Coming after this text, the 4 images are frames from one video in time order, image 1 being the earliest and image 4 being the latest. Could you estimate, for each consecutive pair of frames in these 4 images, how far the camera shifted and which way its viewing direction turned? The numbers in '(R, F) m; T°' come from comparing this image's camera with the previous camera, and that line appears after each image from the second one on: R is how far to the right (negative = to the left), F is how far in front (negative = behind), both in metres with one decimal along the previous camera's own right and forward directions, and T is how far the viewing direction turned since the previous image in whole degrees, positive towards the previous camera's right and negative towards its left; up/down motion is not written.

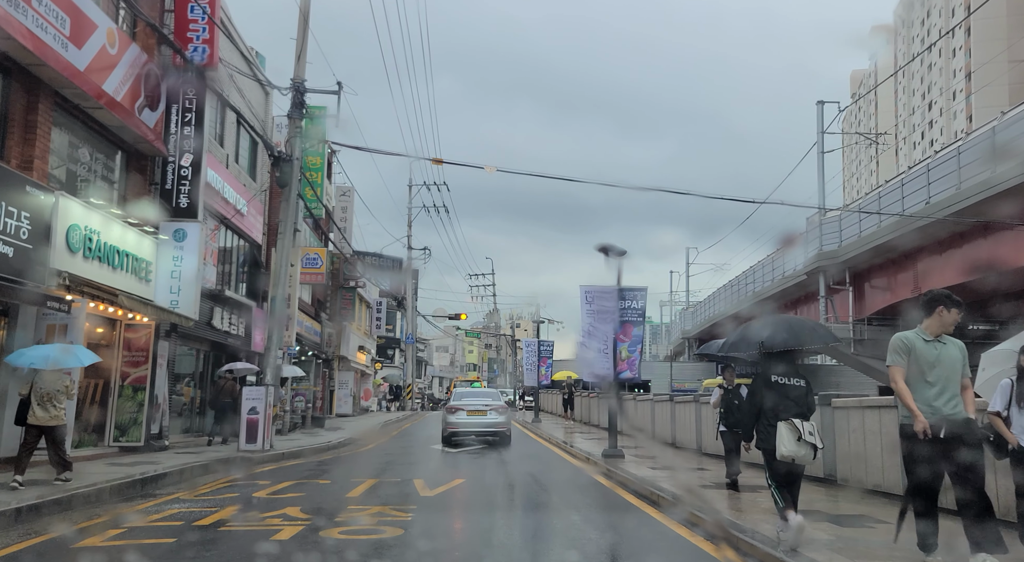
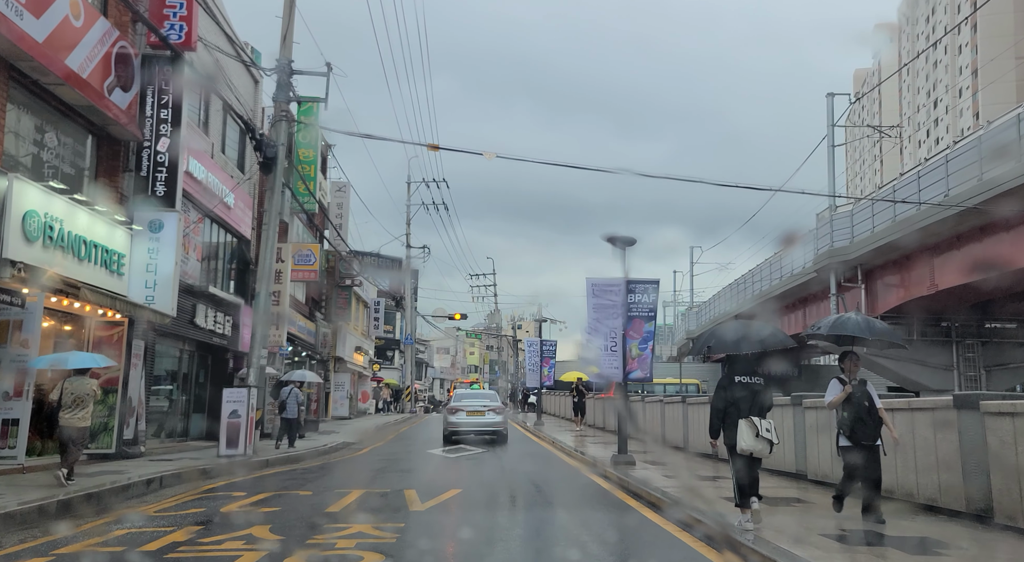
(0.0, +0.7) m; 0°
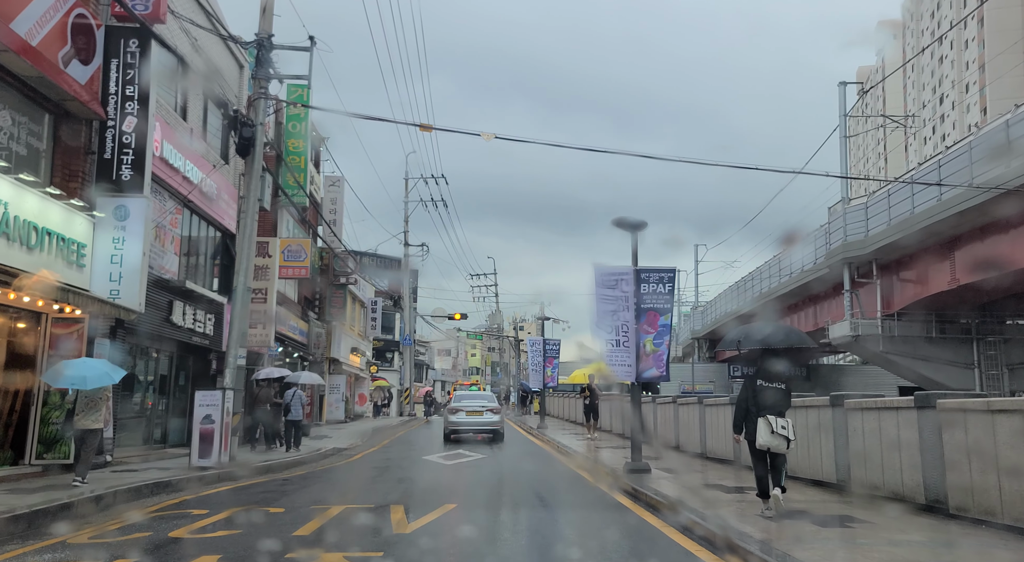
(0.0, +0.9) m; 0°
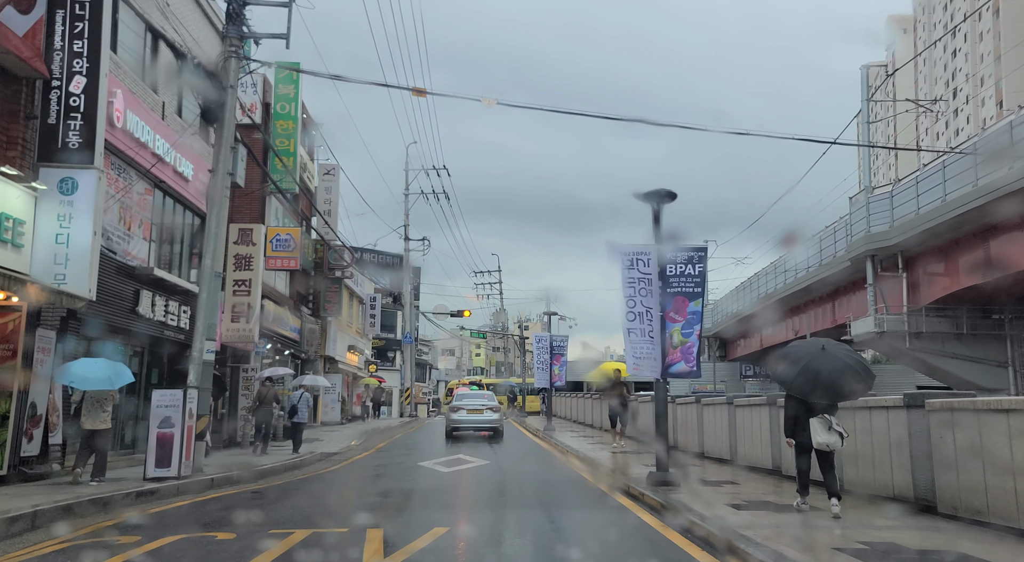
(0.0, +1.1) m; 0°
